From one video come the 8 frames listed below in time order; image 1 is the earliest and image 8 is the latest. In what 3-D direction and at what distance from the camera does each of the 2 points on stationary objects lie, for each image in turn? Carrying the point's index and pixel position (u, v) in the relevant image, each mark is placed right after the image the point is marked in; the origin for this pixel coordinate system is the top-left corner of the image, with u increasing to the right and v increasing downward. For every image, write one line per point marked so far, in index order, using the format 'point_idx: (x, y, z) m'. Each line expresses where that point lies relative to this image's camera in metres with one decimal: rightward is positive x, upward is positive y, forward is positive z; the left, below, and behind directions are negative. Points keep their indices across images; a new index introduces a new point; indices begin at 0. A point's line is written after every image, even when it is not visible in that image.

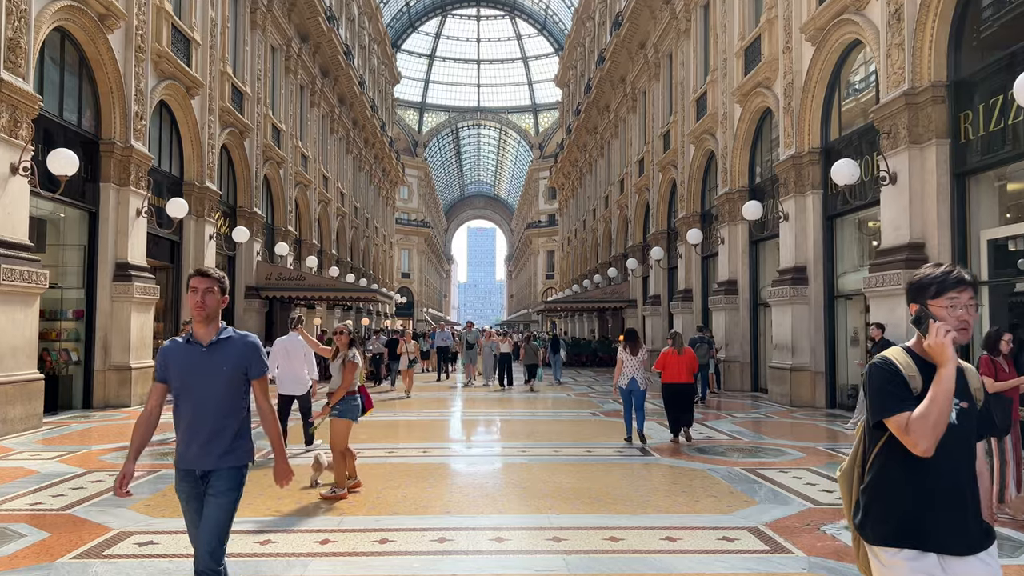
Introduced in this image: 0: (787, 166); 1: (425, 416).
0: (+4.8, +2.1, +14.1) m
1: (-1.3, -1.9, +12.1) m
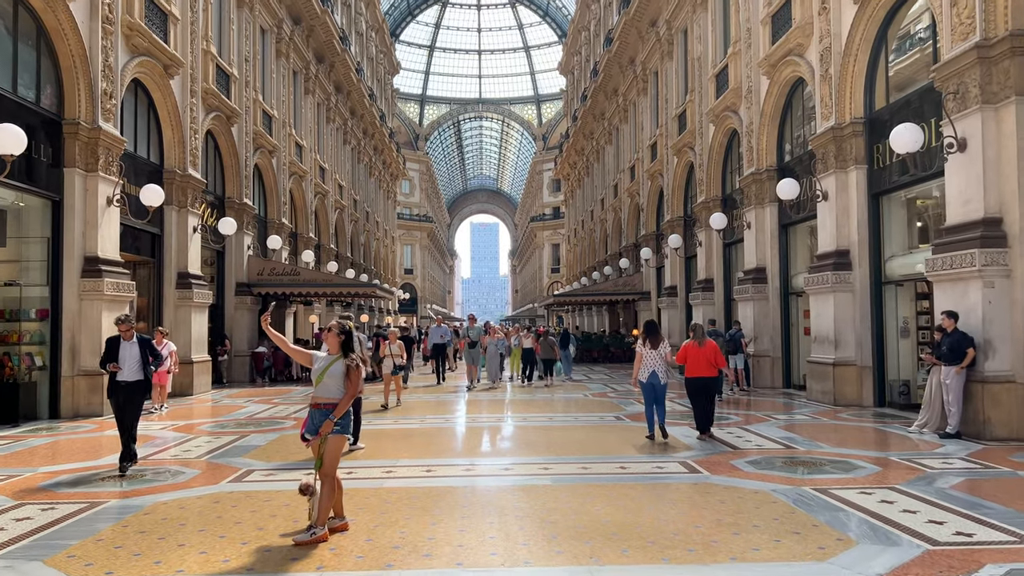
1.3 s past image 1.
0: (+4.9, +2.3, +12.8) m
1: (-1.1, -1.8, +10.8) m
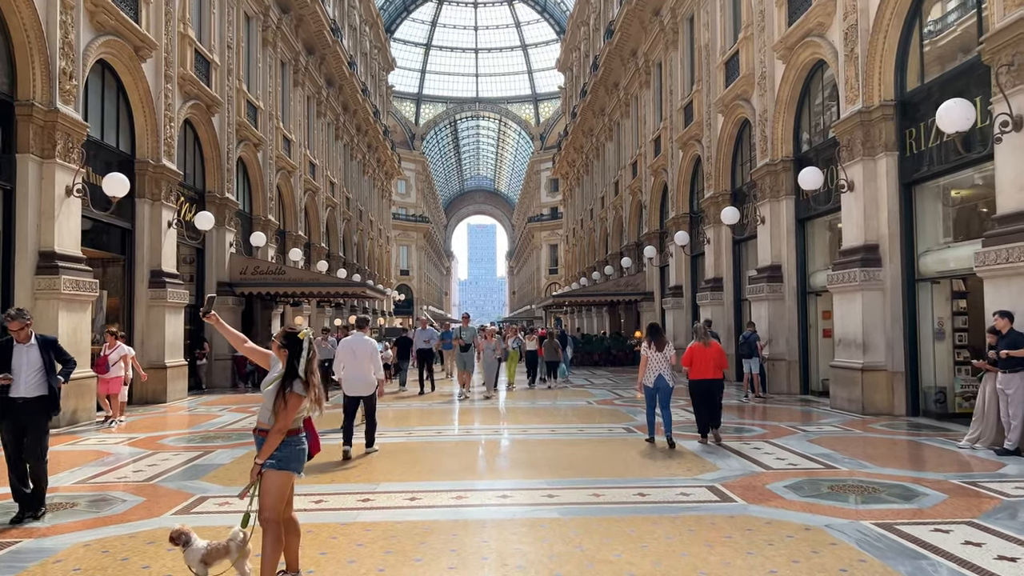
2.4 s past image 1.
0: (+4.9, +2.4, +11.7) m
1: (-1.1, -1.8, +9.7) m
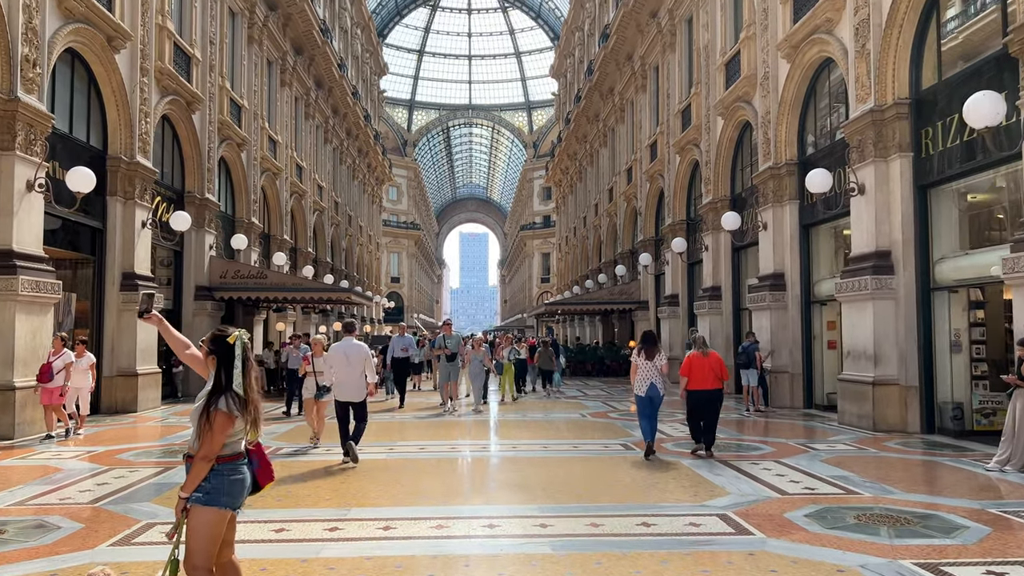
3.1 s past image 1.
0: (+4.8, +2.2, +11.1) m
1: (-1.2, -1.8, +9.0) m
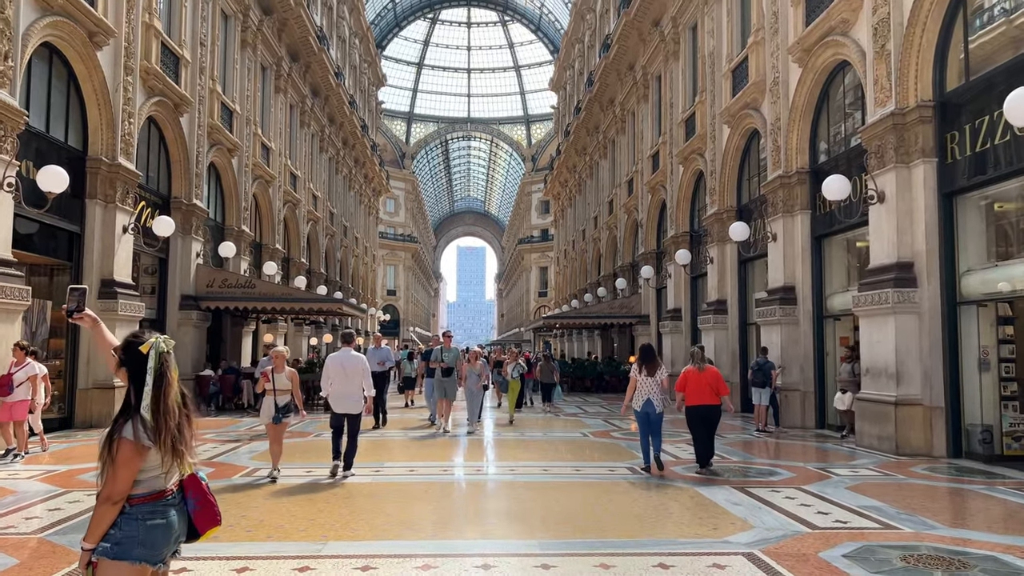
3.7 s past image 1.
0: (+4.8, +2.1, +10.5) m
1: (-1.3, -1.9, +8.3) m
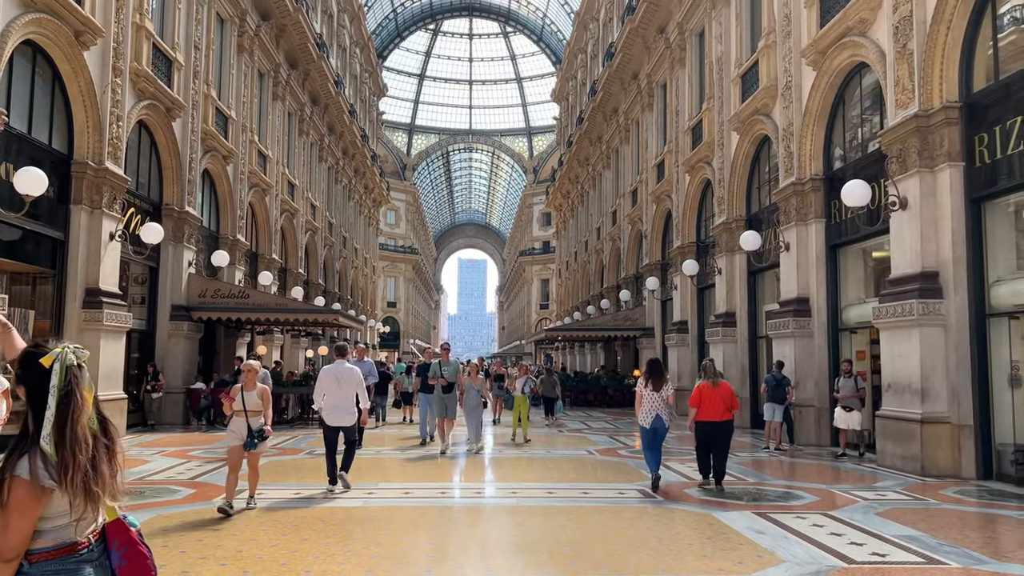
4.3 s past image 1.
0: (+4.8, +1.9, +10.0) m
1: (-1.2, -2.0, +7.7) m
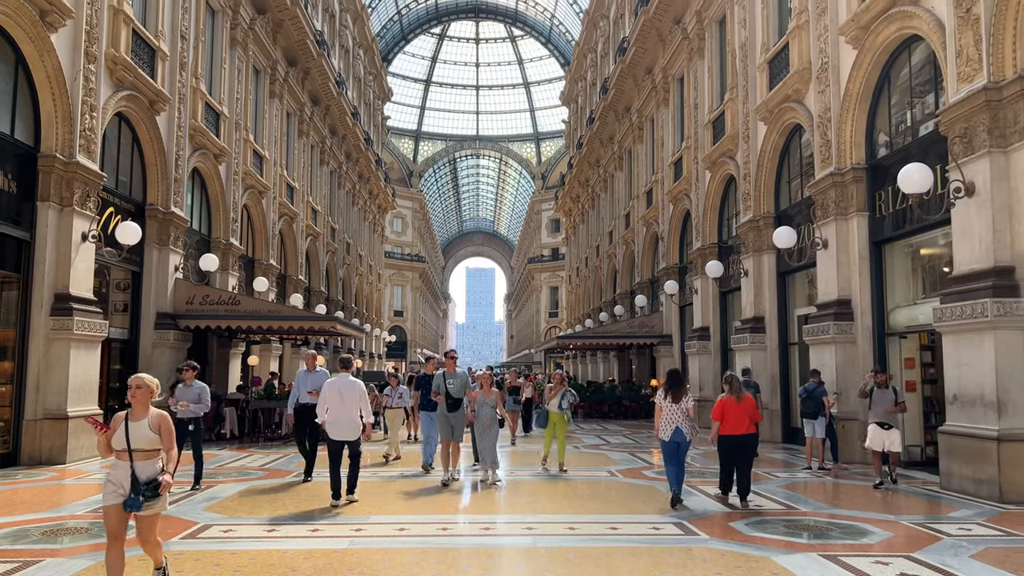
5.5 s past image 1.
0: (+5.0, +2.0, +8.8) m
1: (-1.1, -2.0, +6.5) m
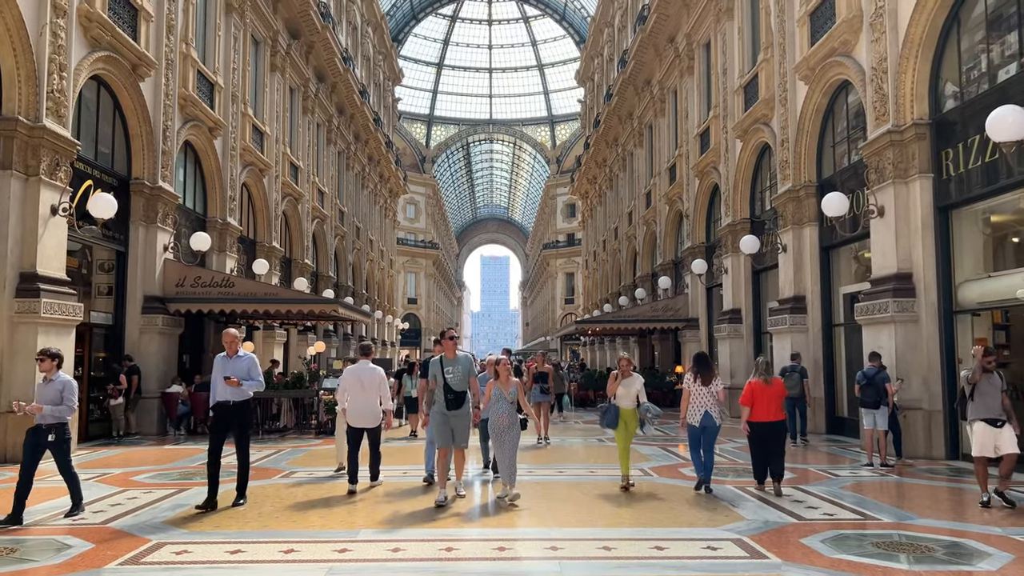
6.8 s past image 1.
0: (+5.1, +2.3, +7.3) m
1: (-1.0, -1.7, +5.2) m
